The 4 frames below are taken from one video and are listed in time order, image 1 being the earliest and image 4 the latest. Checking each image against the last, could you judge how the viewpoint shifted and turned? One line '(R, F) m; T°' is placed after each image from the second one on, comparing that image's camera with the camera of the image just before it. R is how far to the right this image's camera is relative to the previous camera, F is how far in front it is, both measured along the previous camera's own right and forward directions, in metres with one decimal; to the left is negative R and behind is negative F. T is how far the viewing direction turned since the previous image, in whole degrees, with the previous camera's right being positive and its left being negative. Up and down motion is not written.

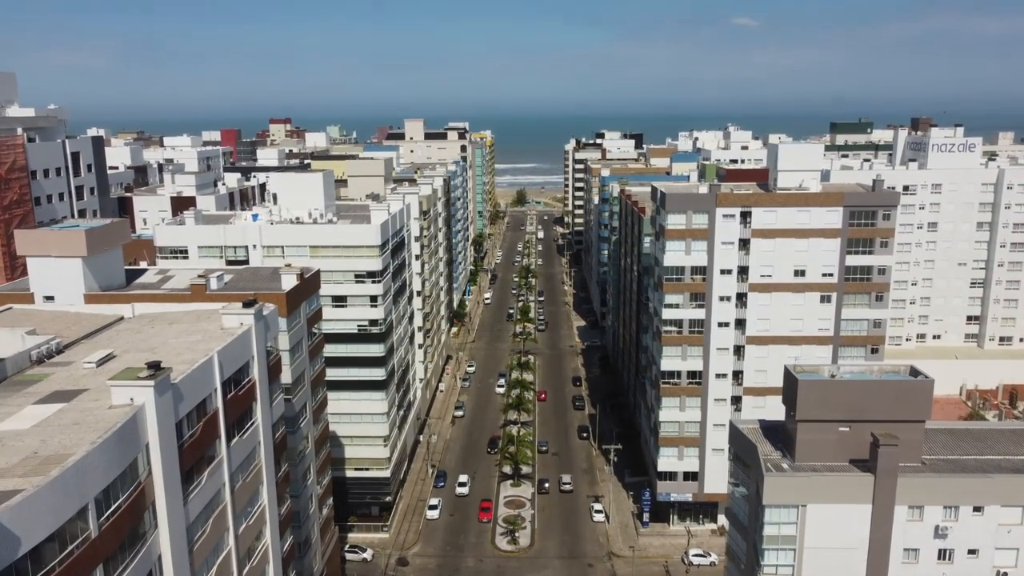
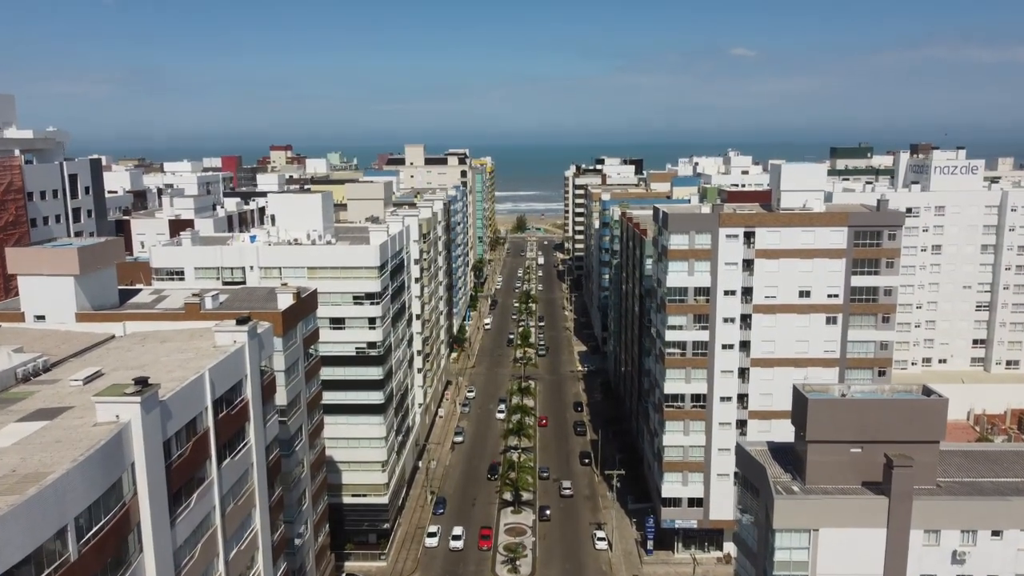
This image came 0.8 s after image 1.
(0.0, +0.8) m; 0°
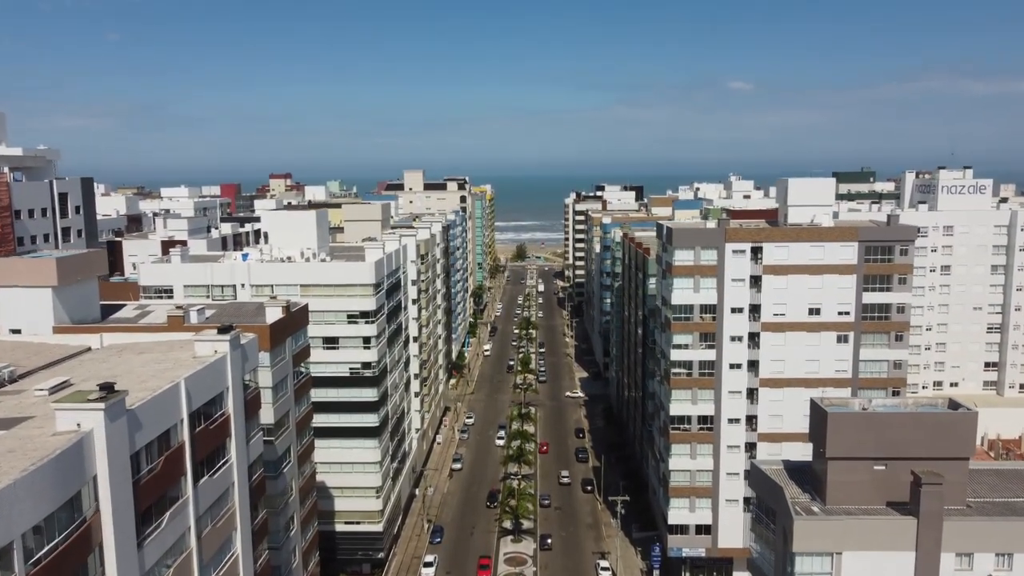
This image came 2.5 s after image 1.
(0.0, +1.9) m; 0°
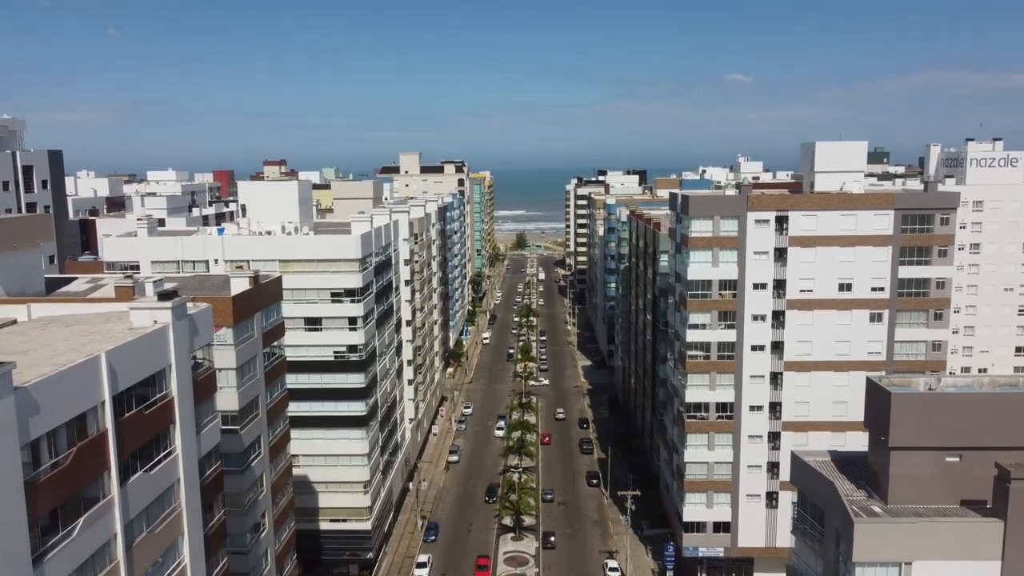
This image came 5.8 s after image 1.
(0.0, +5.0) m; 0°
